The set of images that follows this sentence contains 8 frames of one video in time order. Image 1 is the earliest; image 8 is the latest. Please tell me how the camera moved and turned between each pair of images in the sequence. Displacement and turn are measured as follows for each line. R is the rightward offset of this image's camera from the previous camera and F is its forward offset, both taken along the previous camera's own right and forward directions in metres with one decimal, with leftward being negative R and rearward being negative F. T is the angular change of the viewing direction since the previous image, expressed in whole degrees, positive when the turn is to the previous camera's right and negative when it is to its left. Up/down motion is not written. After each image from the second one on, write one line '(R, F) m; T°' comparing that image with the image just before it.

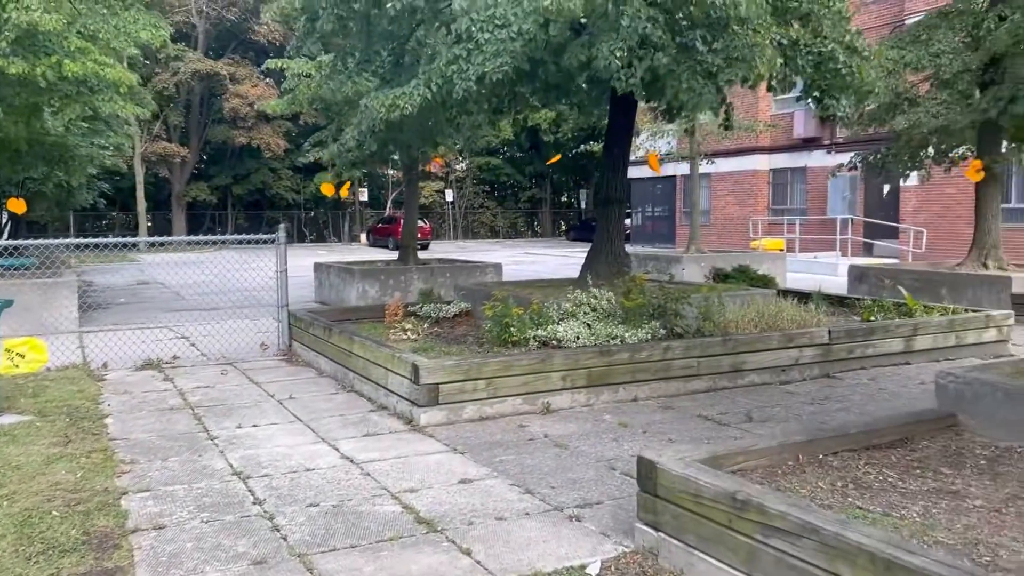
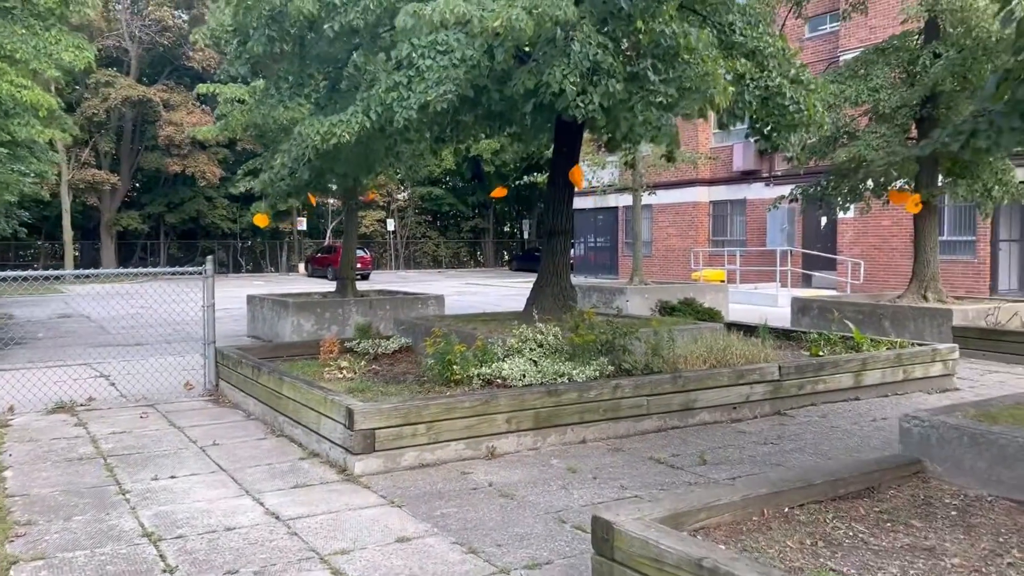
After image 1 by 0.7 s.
(0.0, +0.4) m; +4°
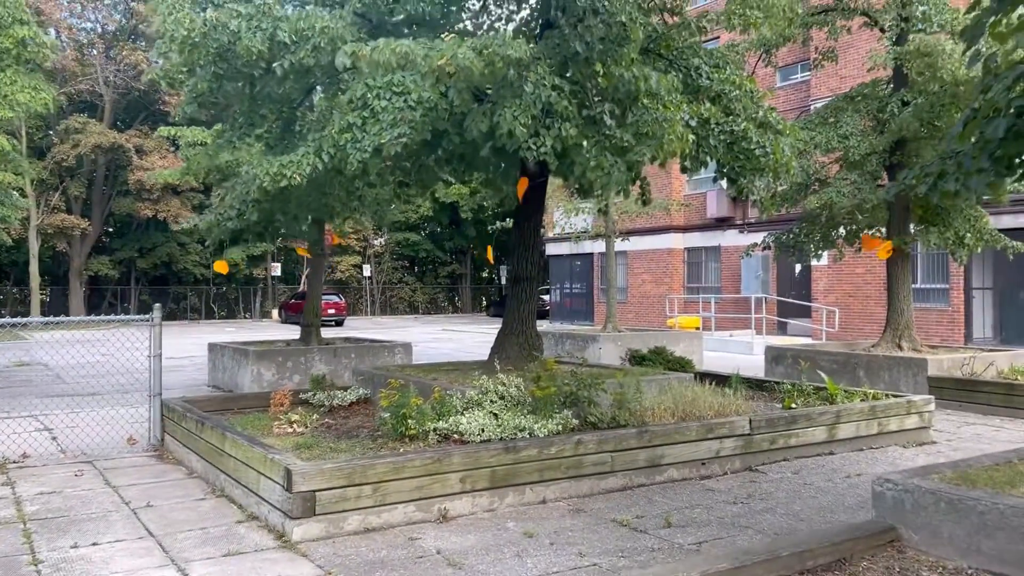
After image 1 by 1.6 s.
(+0.2, +0.3) m; +1°
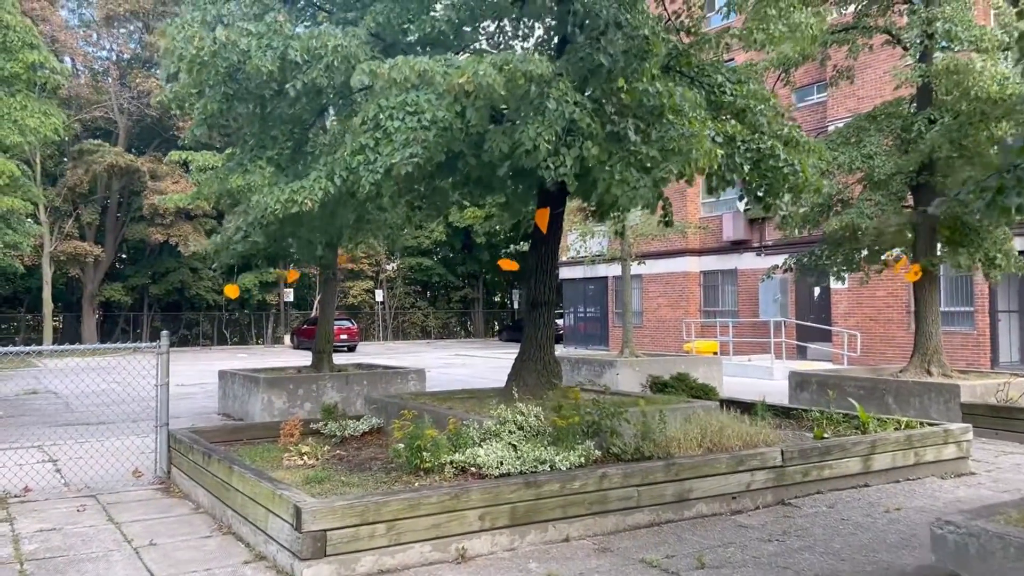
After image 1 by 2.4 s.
(-0.1, +0.3) m; -1°
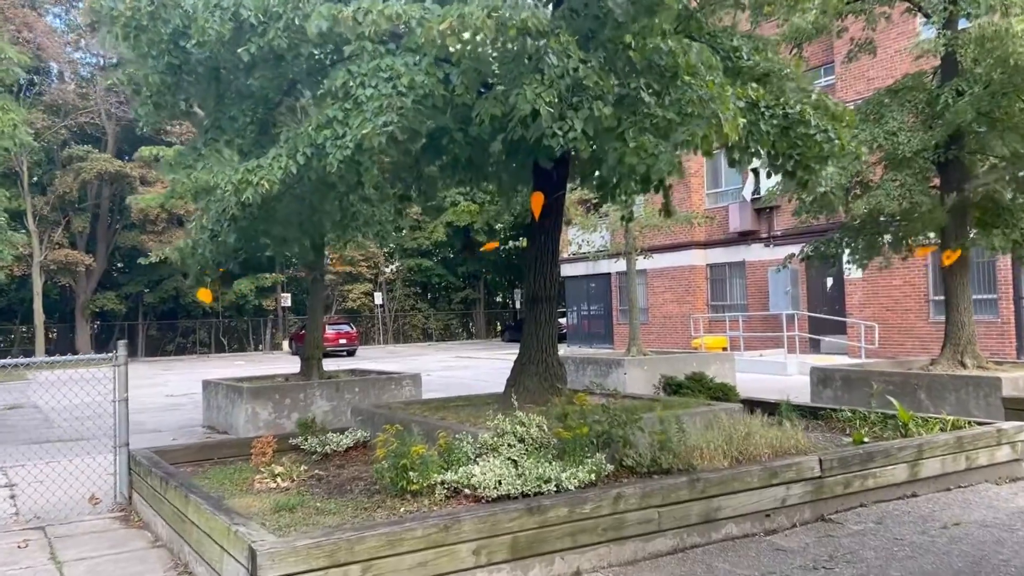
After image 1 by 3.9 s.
(0.0, +0.9) m; 0°
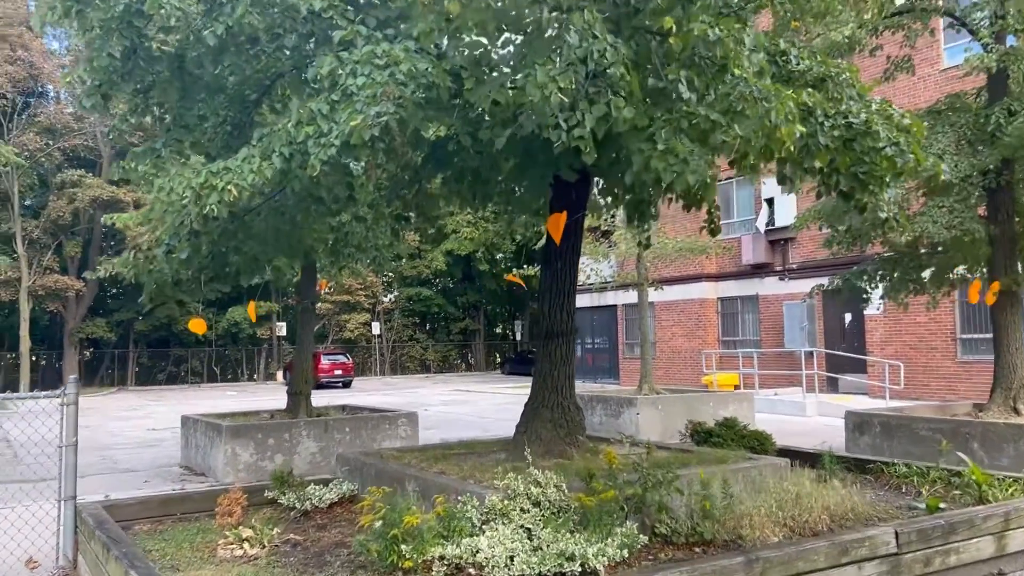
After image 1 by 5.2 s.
(-0.1, +1.1) m; 0°
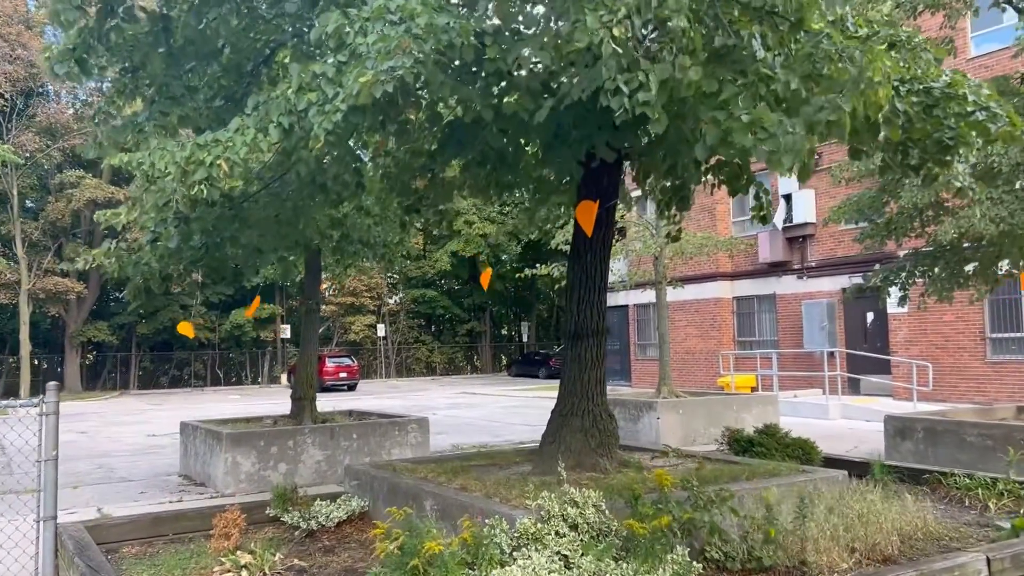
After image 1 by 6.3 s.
(-0.2, +0.7) m; 0°
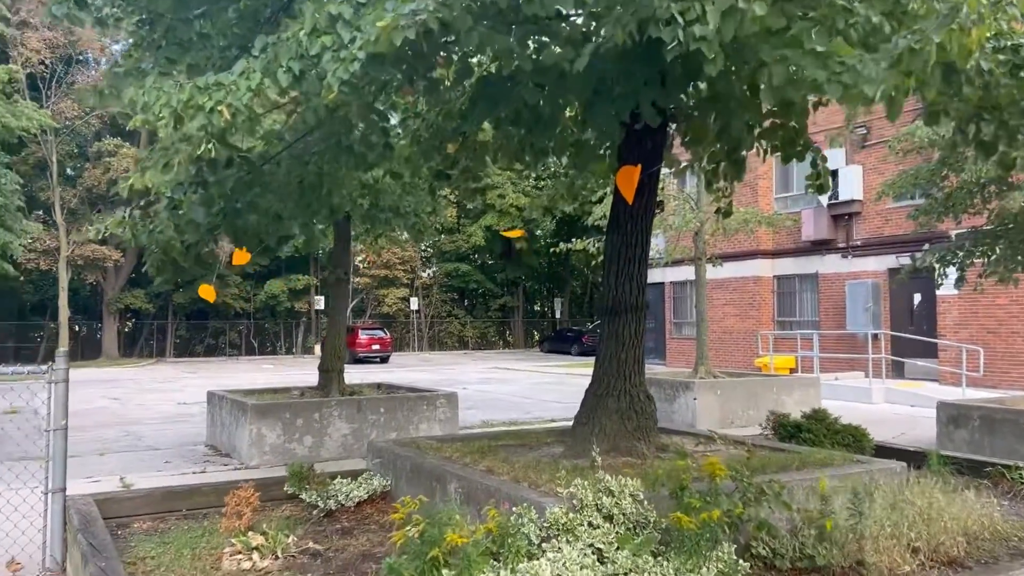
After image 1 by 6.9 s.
(0.0, +0.4) m; -2°
